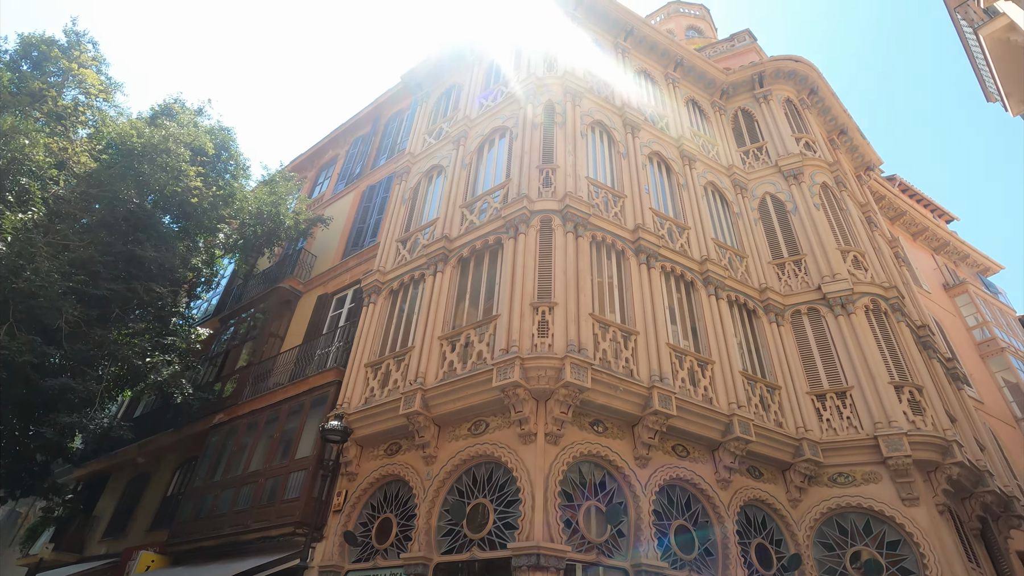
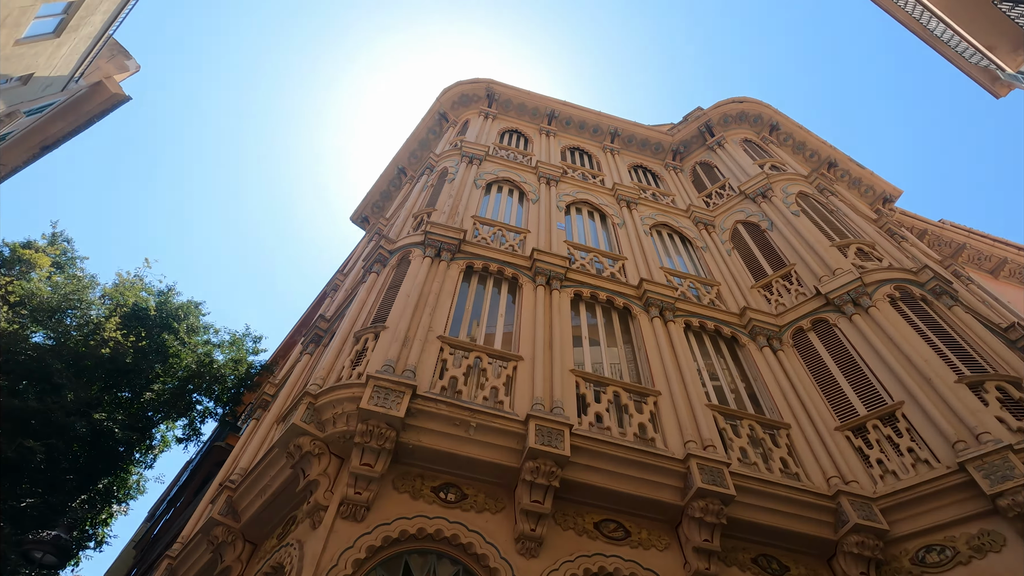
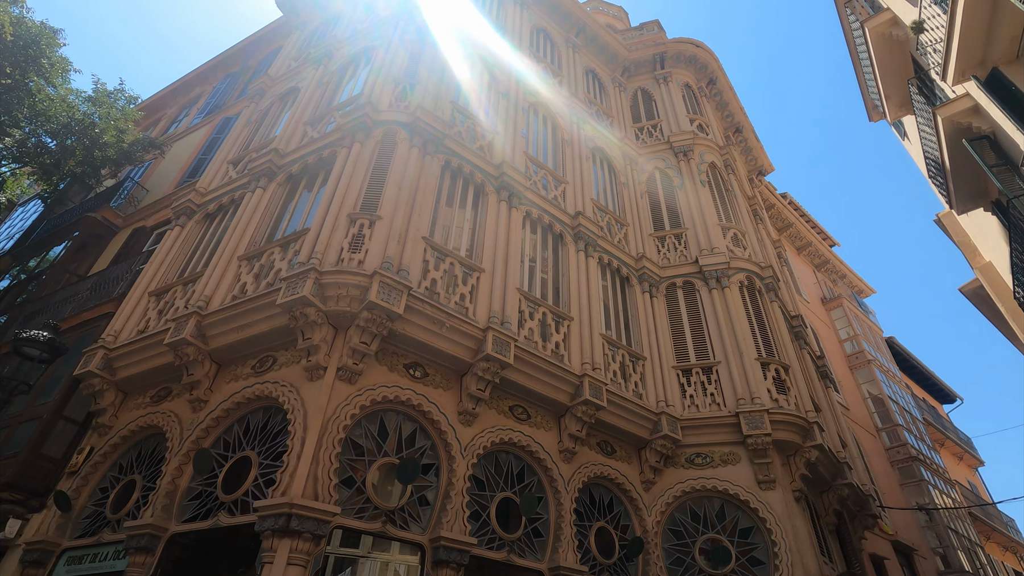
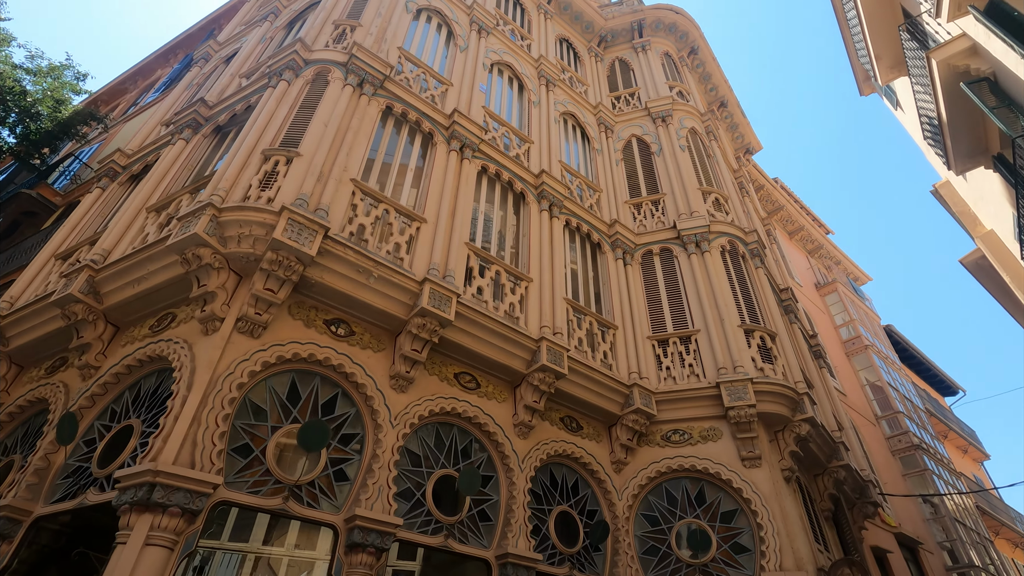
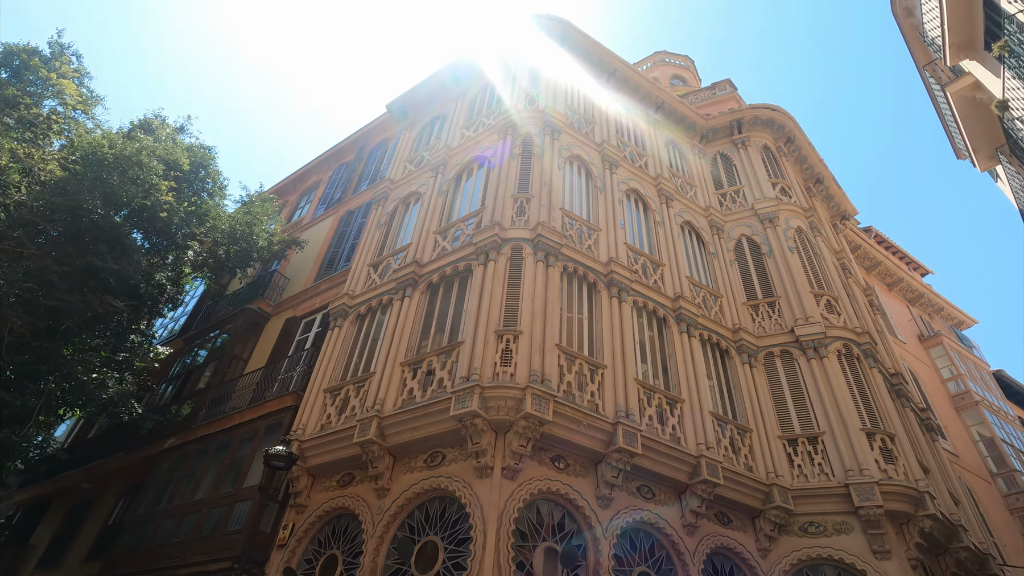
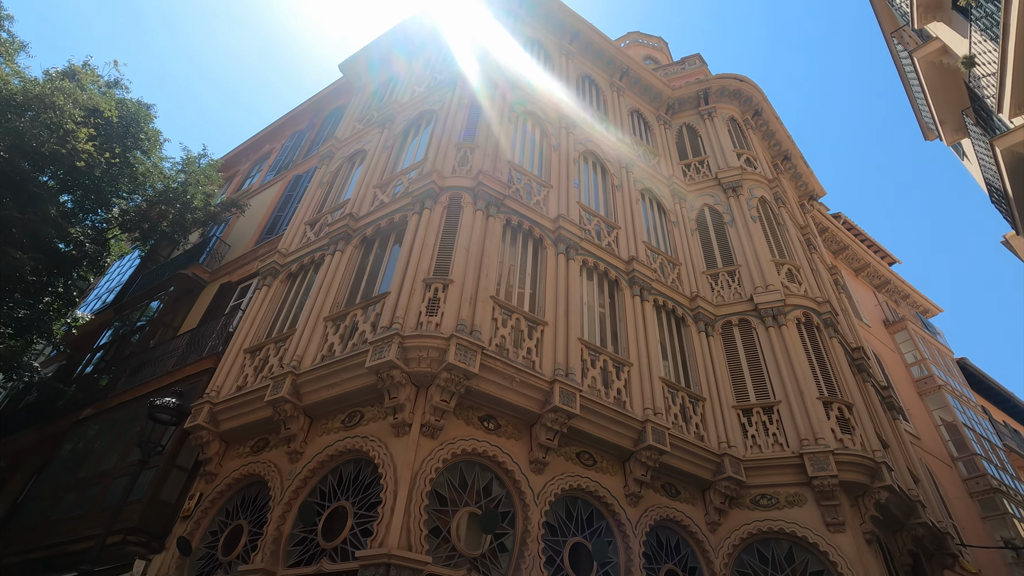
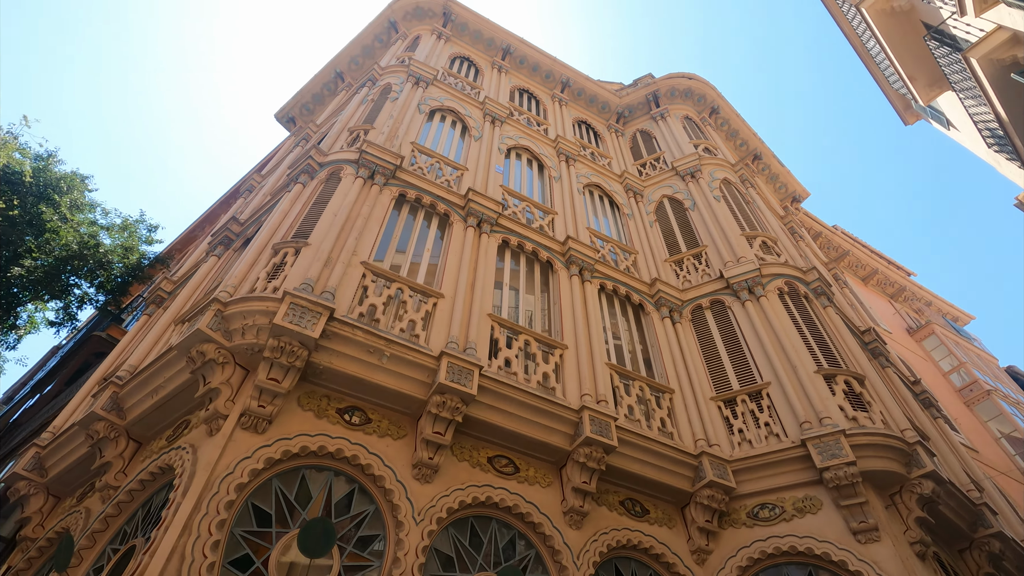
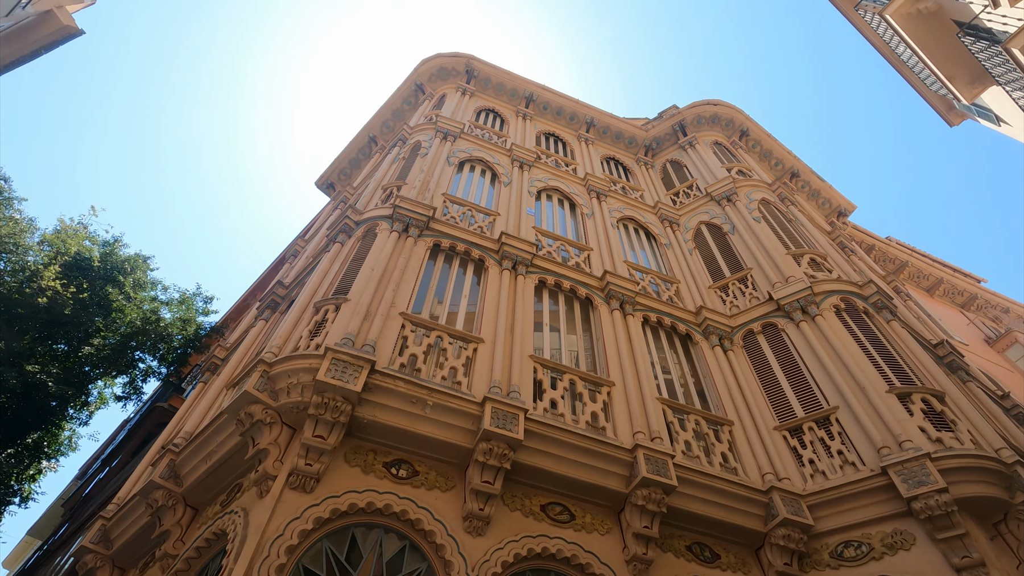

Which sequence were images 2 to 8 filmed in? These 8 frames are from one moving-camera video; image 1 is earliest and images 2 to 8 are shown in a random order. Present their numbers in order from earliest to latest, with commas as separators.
5, 6, 3, 4, 7, 8, 2
